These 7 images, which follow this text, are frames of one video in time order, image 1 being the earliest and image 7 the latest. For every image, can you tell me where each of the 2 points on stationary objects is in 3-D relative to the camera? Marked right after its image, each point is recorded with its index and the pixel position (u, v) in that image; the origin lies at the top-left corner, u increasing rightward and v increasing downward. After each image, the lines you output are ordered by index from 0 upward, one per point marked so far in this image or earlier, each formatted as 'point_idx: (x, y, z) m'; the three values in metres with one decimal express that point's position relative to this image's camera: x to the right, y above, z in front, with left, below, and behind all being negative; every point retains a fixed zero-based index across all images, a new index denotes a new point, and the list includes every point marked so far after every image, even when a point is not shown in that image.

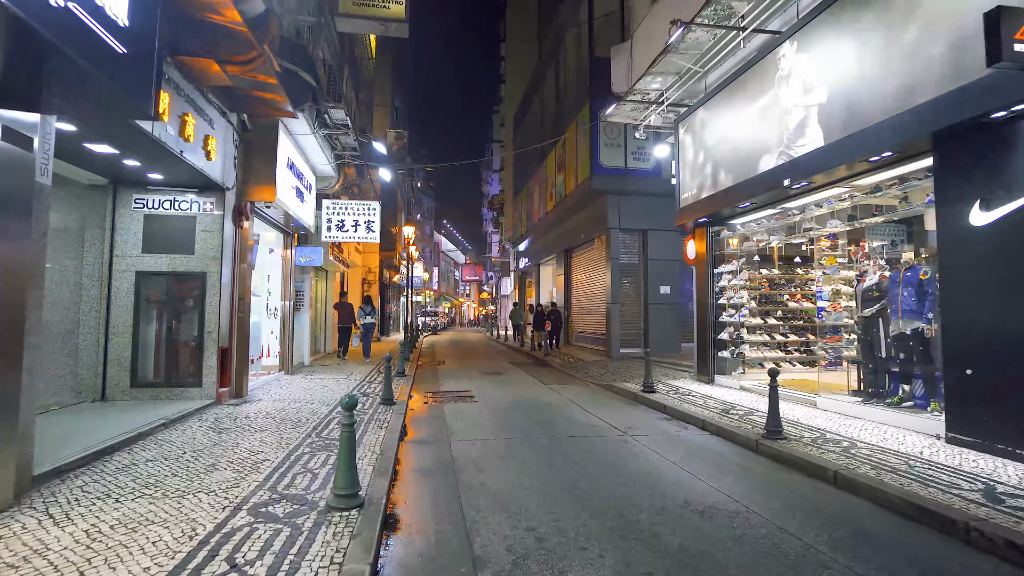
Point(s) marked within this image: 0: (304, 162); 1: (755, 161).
0: (-4.2, +2.5, +11.4) m
1: (+3.9, +2.0, +9.0) m
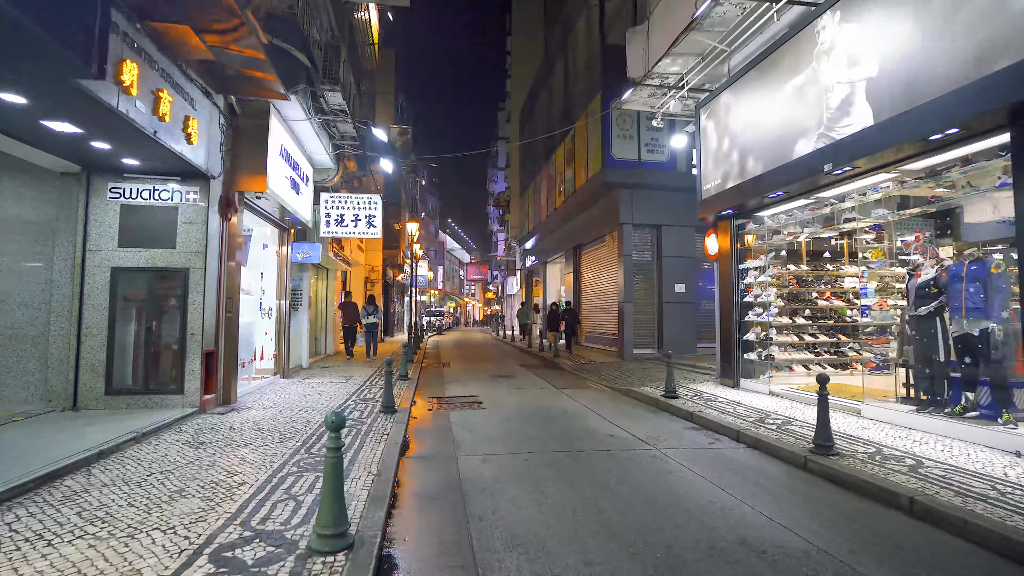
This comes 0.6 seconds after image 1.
0: (-4.0, +2.6, +10.6) m
1: (+4.0, +2.1, +8.2) m
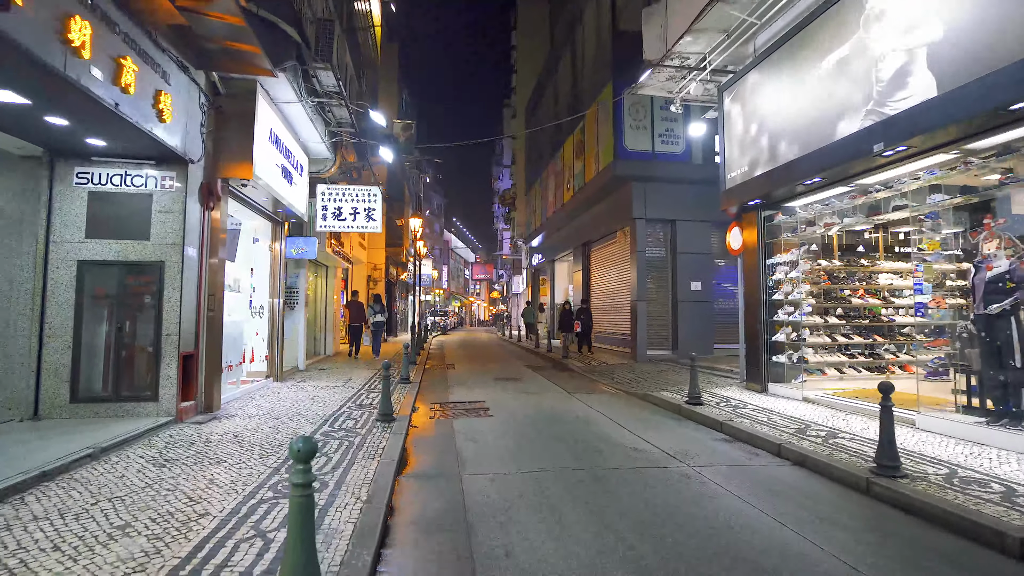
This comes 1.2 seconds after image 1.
0: (-3.9, +2.6, +9.9) m
1: (+4.2, +2.1, +7.4) m
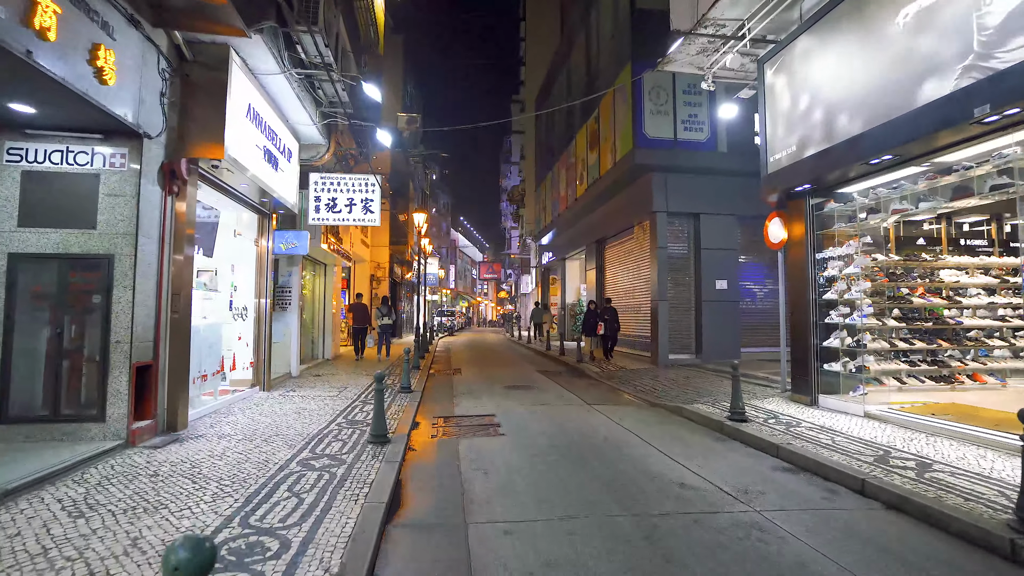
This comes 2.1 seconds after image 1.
0: (-3.7, +2.7, +8.8) m
1: (+4.3, +2.2, +6.2) m
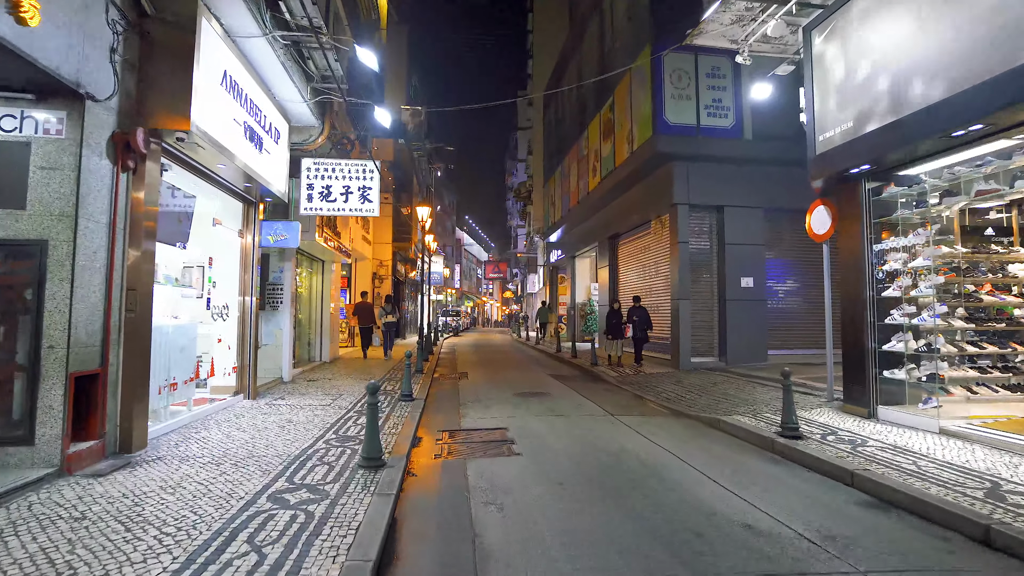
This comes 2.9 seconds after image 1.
0: (-3.5, +2.7, +7.8) m
1: (+4.5, +2.2, +5.1) m
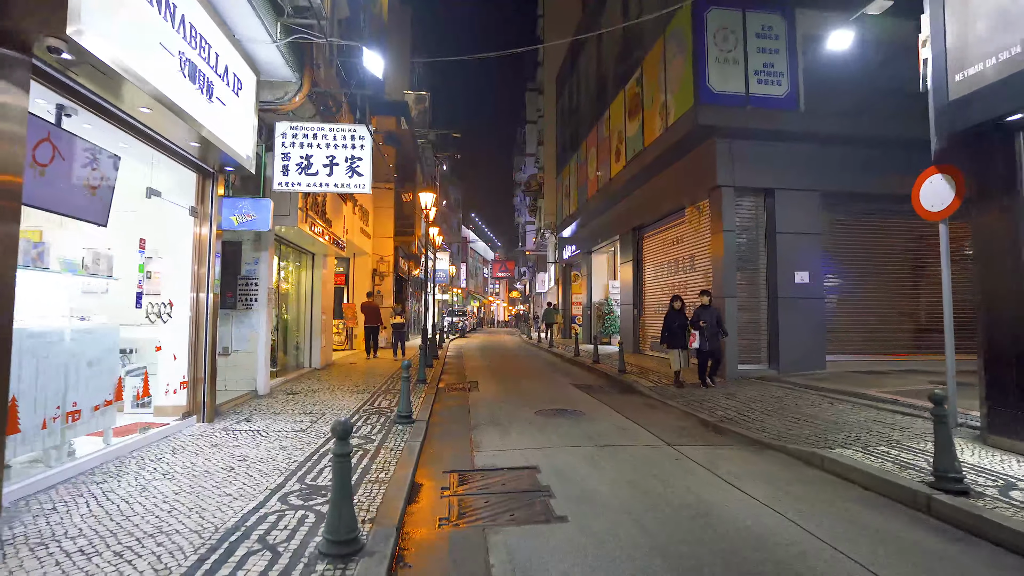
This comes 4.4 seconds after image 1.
0: (-3.2, +2.8, +5.9) m
1: (+4.8, +2.3, +3.1) m
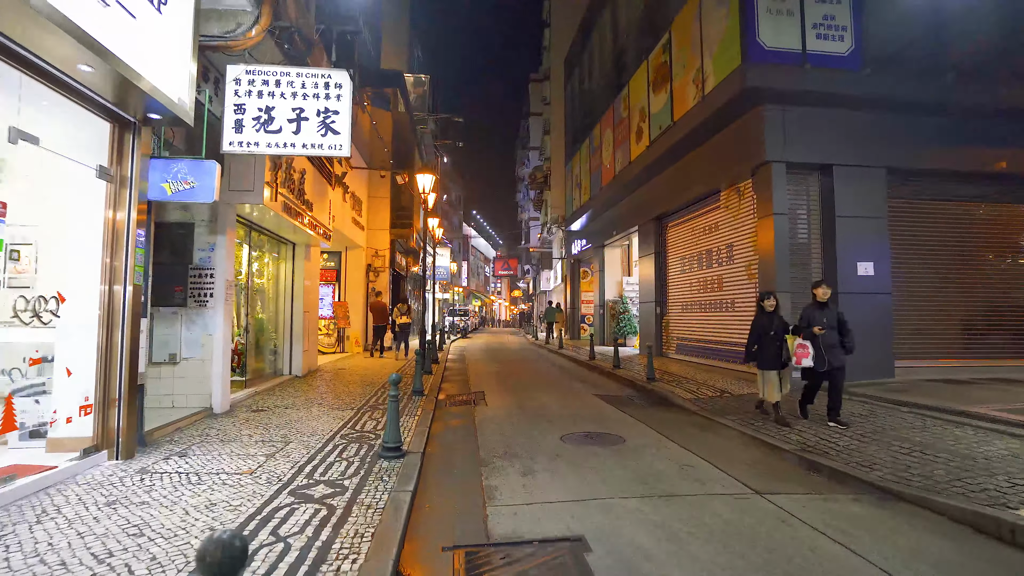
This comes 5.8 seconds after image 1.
0: (-2.9, +2.9, +4.0) m
1: (+5.0, +2.4, +1.2) m
